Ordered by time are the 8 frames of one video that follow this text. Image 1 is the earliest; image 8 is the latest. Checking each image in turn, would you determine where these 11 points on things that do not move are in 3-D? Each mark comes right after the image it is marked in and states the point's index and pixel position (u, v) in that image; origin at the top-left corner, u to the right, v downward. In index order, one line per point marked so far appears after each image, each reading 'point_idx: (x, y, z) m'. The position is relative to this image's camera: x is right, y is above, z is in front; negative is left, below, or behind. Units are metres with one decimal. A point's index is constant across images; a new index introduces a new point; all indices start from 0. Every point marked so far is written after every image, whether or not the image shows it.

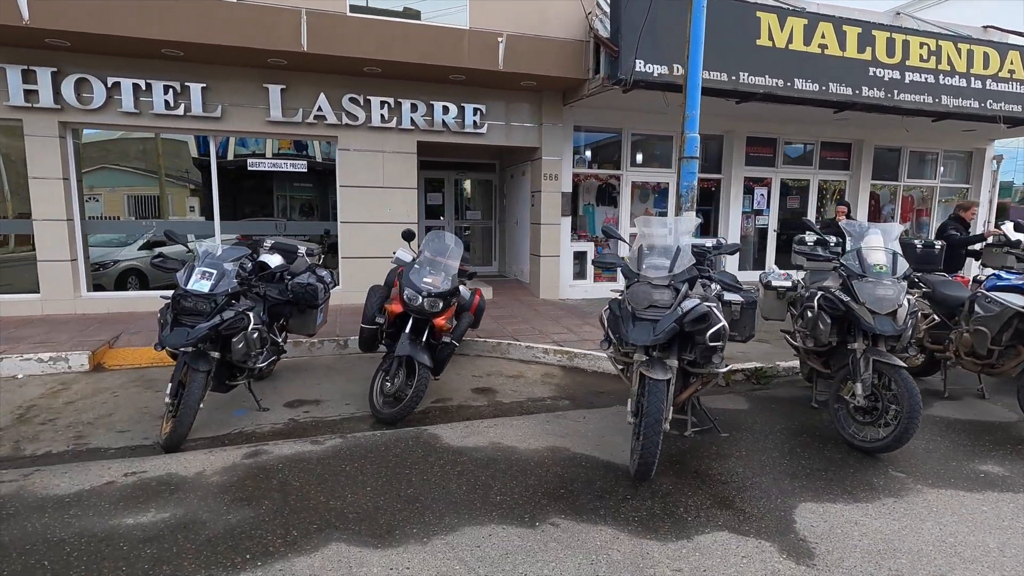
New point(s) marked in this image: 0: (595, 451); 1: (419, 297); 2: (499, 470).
0: (+0.6, -1.2, +3.9) m
1: (-0.9, -0.1, +4.6) m
2: (-0.1, -1.2, +3.6) m
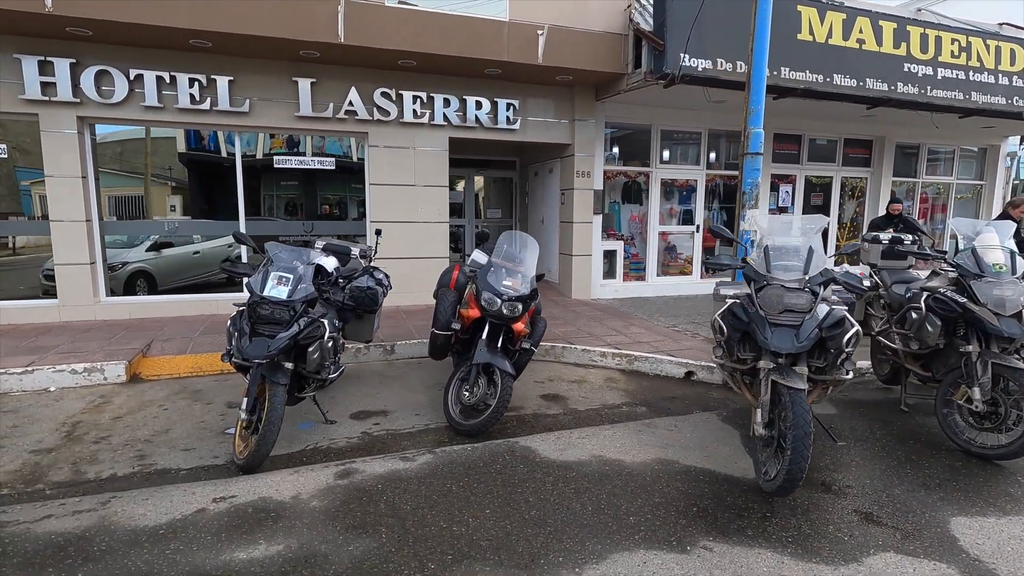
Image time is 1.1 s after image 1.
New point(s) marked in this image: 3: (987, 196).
0: (+1.4, -1.2, +3.7) m
1: (-0.2, -0.1, +4.3) m
2: (+0.7, -1.2, +3.4) m
3: (+11.5, +2.2, +13.0) m
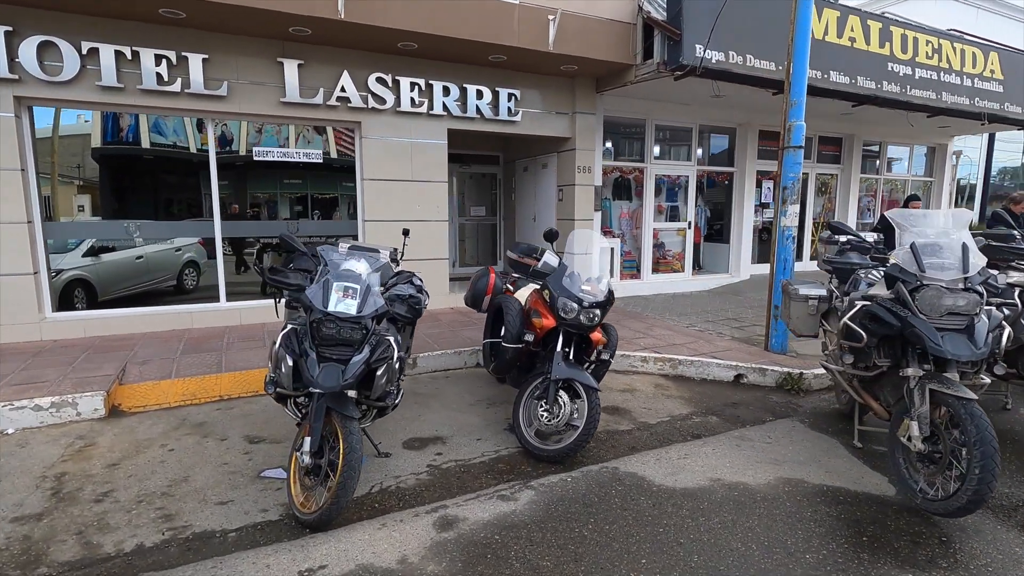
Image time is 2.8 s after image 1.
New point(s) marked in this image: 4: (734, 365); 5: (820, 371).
0: (+2.1, -1.2, +3.4) m
1: (+0.5, -0.1, +3.8) m
2: (+1.4, -1.3, +3.0) m
3: (+10.9, +2.5, +13.9) m
4: (+2.3, -0.8, +5.5) m
5: (+3.1, -0.8, +5.4) m
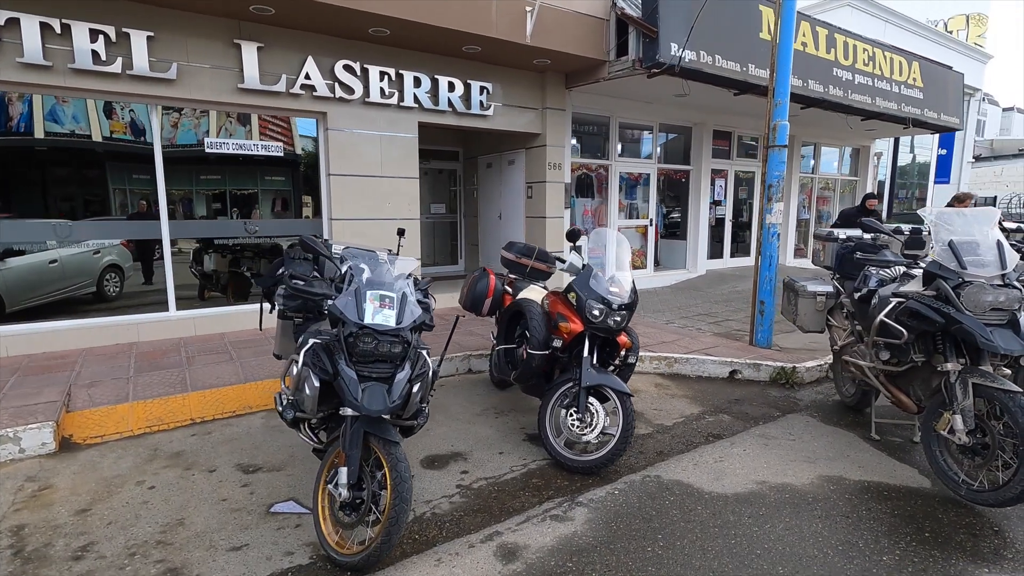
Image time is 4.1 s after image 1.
0: (+2.3, -1.2, +3.4) m
1: (+0.6, -0.2, +3.7) m
2: (+1.7, -1.3, +3.0) m
3: (+9.7, +2.7, +14.9) m
4: (+2.3, -0.8, +5.6) m
5: (+3.1, -0.8, +5.6) m
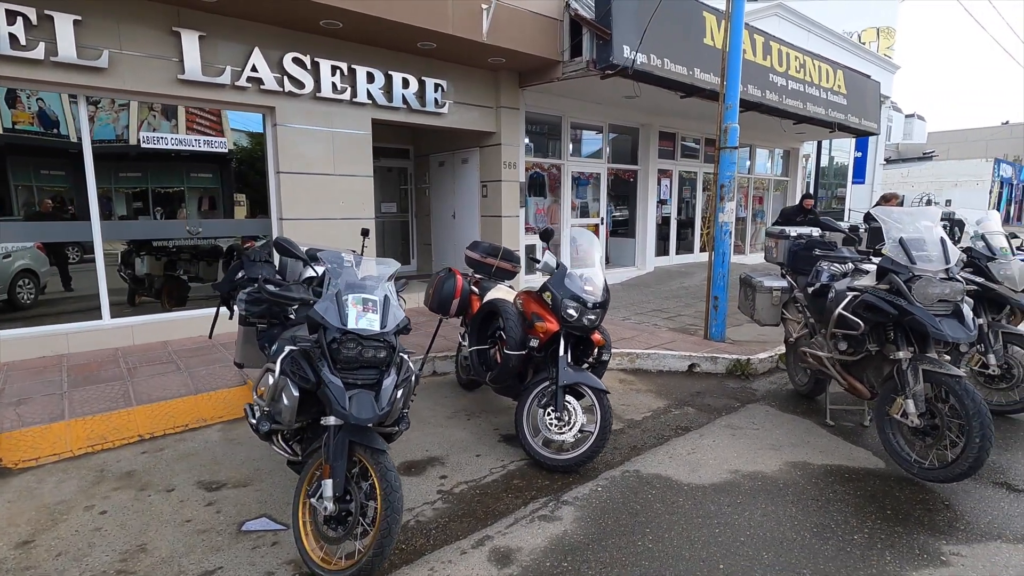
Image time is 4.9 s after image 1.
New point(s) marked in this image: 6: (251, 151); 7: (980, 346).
0: (+2.2, -1.2, +3.6) m
1: (+0.5, -0.2, +3.7) m
2: (+1.7, -1.2, +3.1) m
3: (+8.2, +2.9, +15.9) m
4: (+1.9, -0.7, +5.8) m
5: (+2.7, -0.7, +5.9) m
6: (-3.3, +1.7, +6.5) m
7: (+3.7, -0.5, +4.2) m
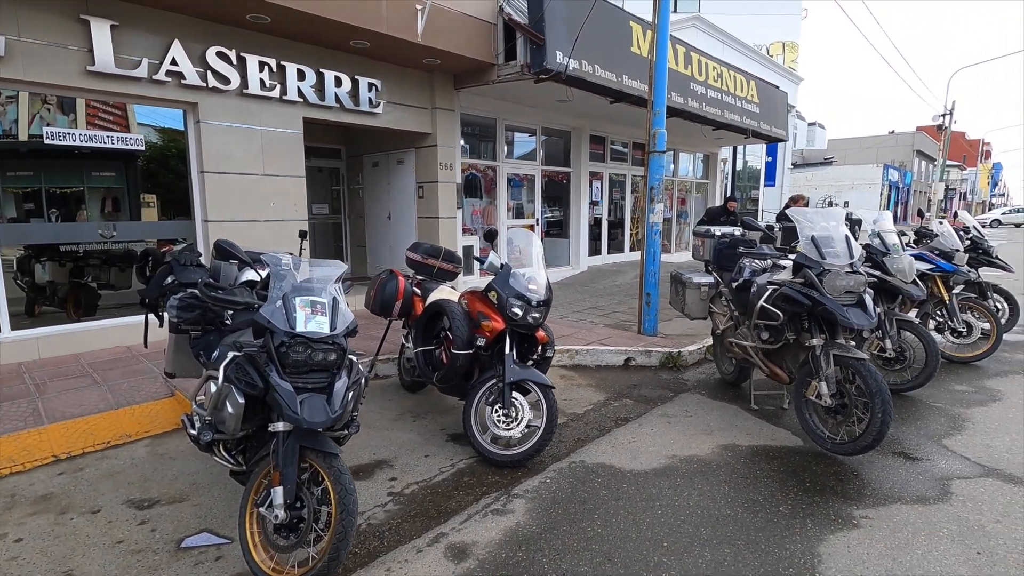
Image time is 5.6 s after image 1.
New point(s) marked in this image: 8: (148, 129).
0: (+1.8, -1.1, +4.0) m
1: (+0.1, -0.1, +3.8) m
2: (+1.4, -1.2, +3.4) m
3: (+6.2, +3.0, +16.8) m
4: (+1.3, -0.7, +6.1) m
5: (+2.1, -0.7, +6.2) m
6: (-4.0, +1.6, +6.2) m
7: (+3.2, -0.4, +4.7) m
8: (-4.1, +1.8, +6.1) m
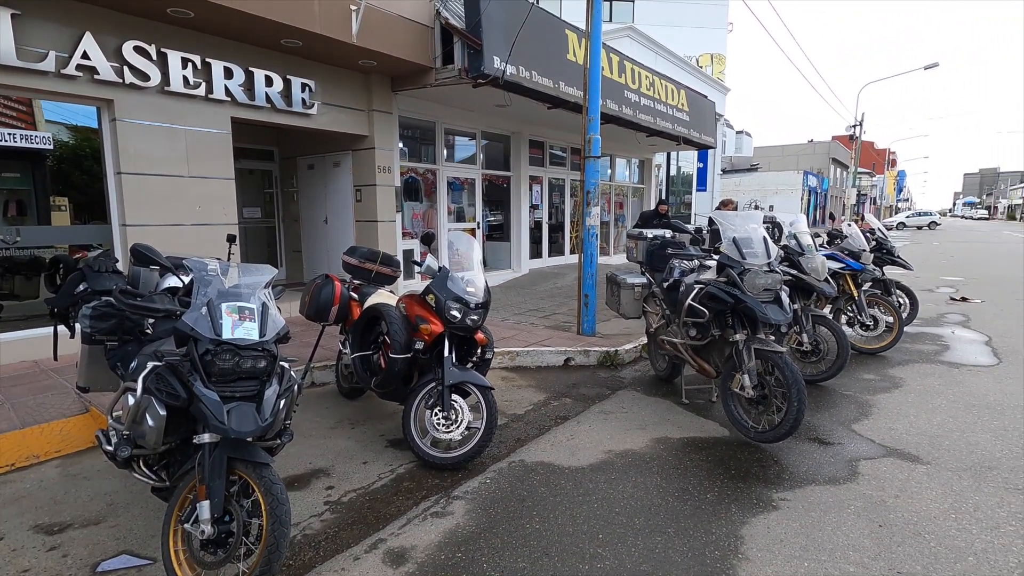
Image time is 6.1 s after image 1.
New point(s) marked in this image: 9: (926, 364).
0: (+1.4, -1.1, +4.1) m
1: (-0.3, -0.2, +3.8) m
2: (+1.0, -1.2, +3.5) m
3: (+4.3, +3.0, +17.4) m
4: (+0.6, -0.7, +6.2) m
5: (+1.4, -0.7, +6.4) m
6: (-4.7, +1.5, +5.8) m
7: (+2.7, -0.4, +5.1) m
8: (-4.7, +1.7, +5.7) m
9: (+4.6, -0.8, +6.0) m
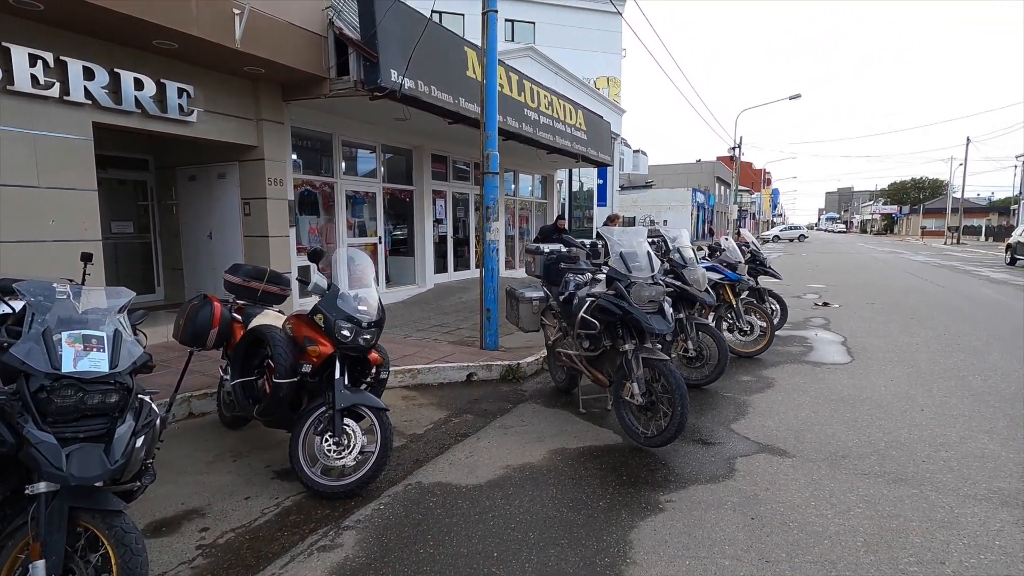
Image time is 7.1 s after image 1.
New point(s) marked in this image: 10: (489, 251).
0: (+0.6, -1.2, +4.3) m
1: (-1.1, -0.3, +3.7) m
2: (+0.3, -1.3, +3.6) m
3: (+1.2, +2.6, +17.9) m
4: (-0.5, -0.9, +6.1) m
5: (+0.2, -0.9, +6.5) m
6: (-5.7, +1.3, +4.9) m
7: (+1.7, -0.5, +5.4) m
8: (-5.7, +1.4, +4.8) m
9: (+3.5, -0.9, +6.6) m
10: (-0.3, +0.5, +6.8) m
